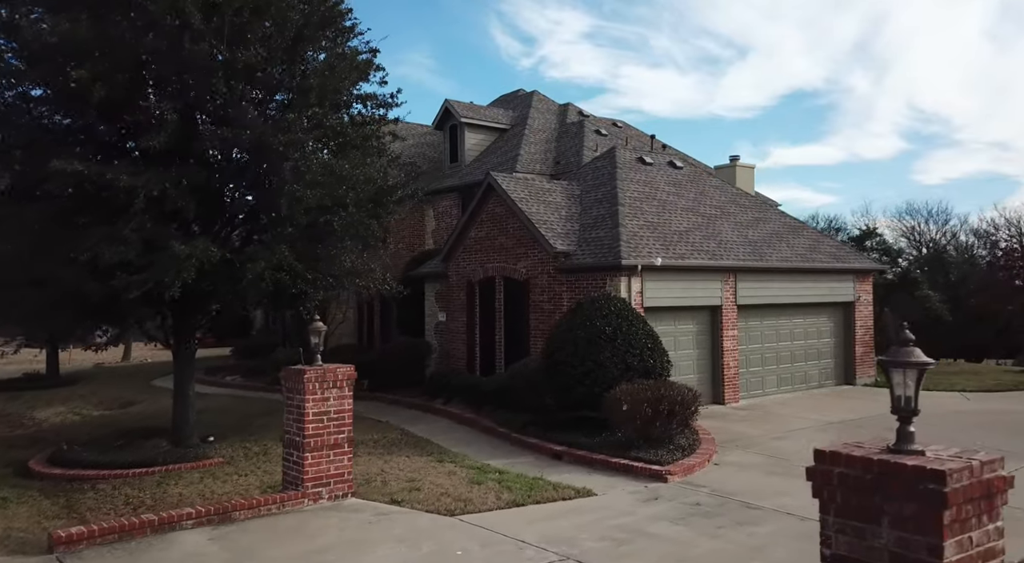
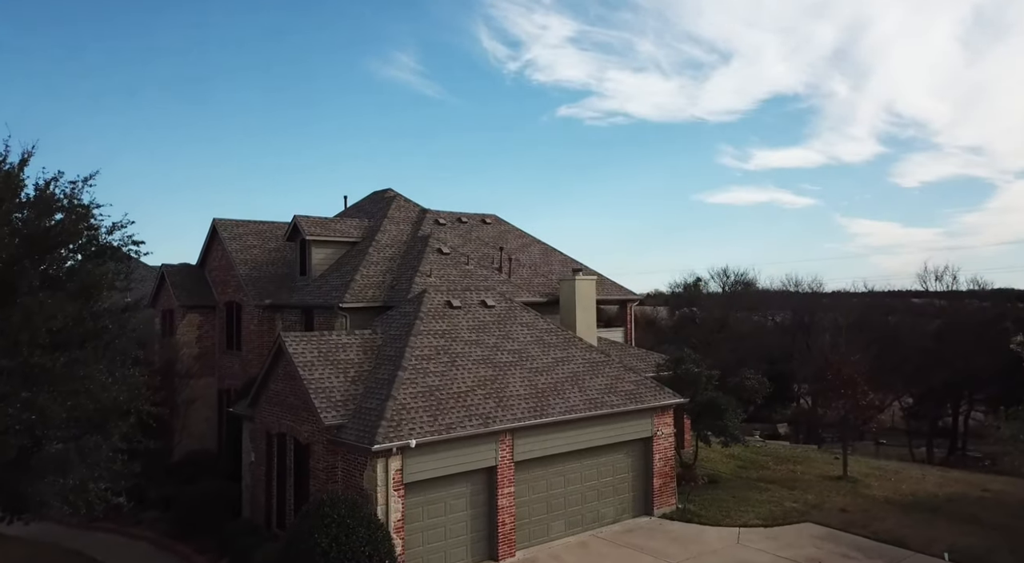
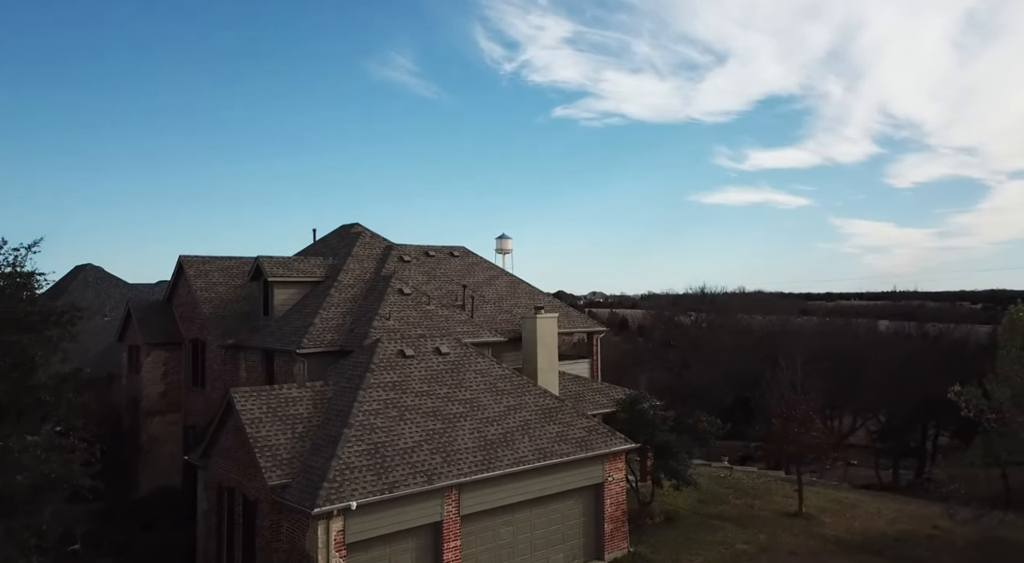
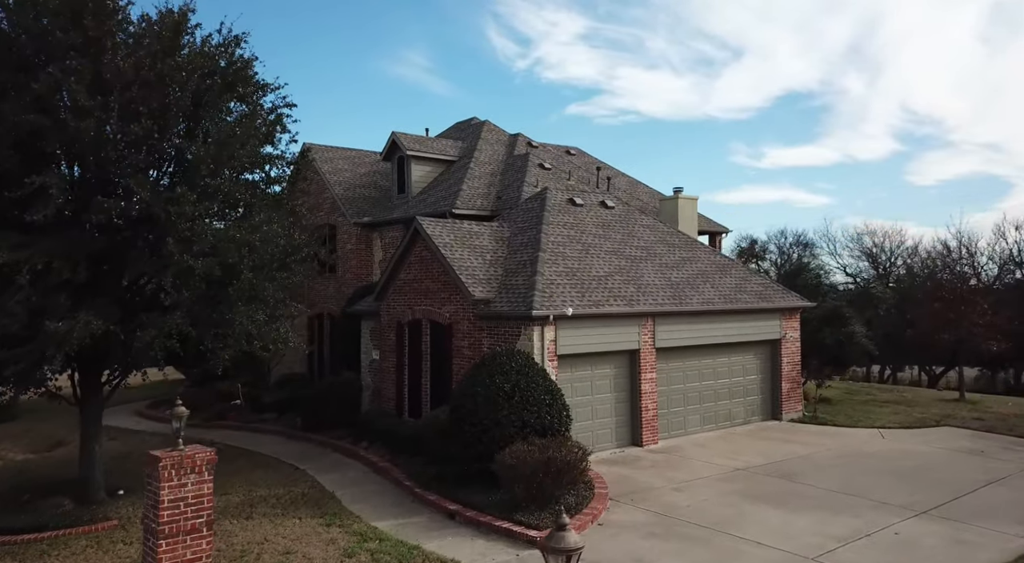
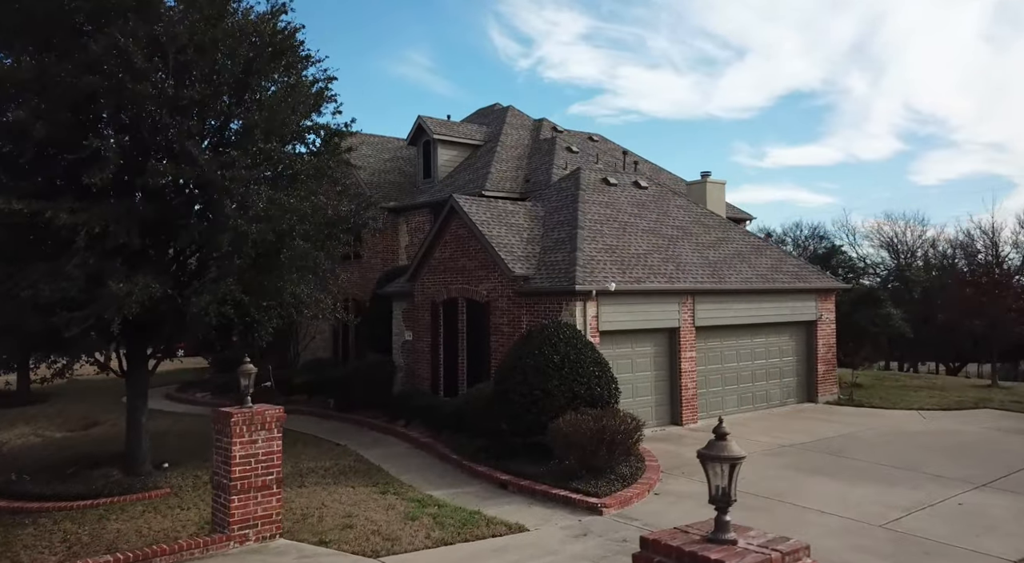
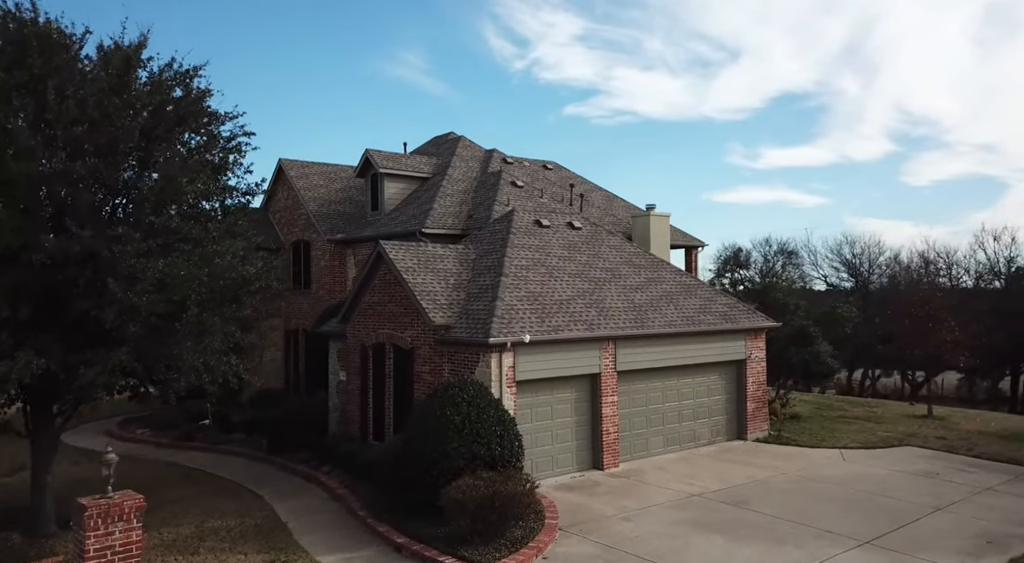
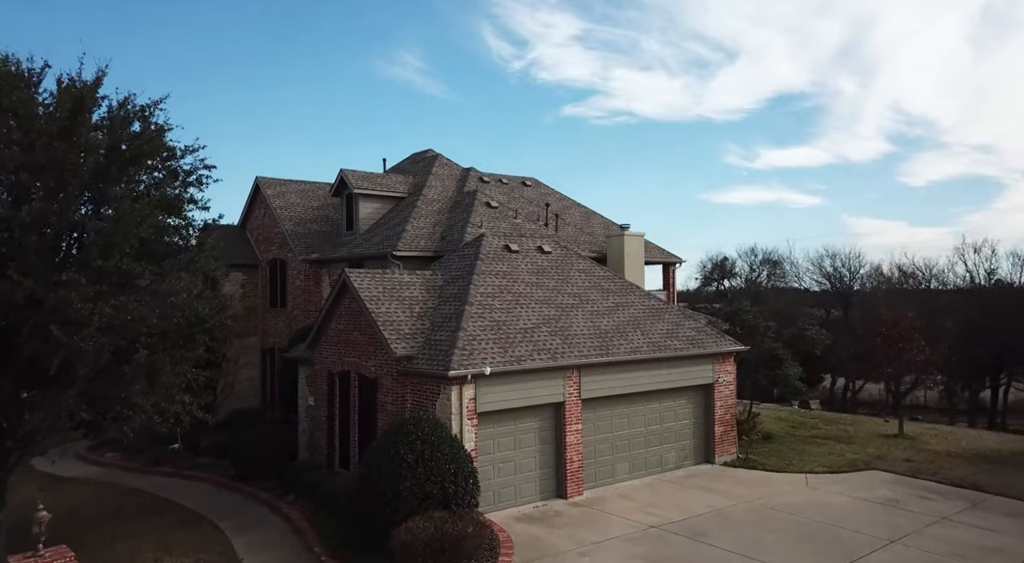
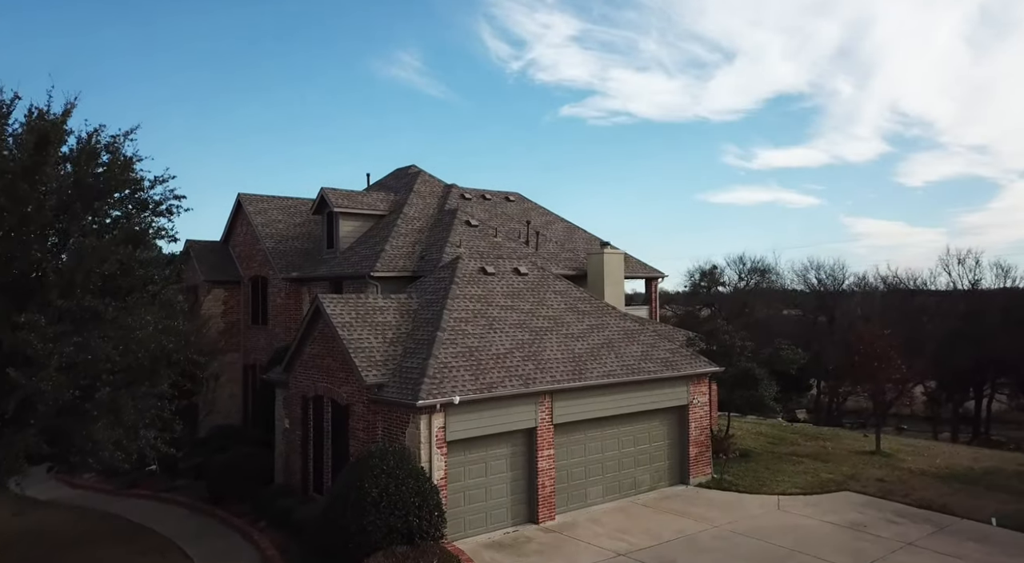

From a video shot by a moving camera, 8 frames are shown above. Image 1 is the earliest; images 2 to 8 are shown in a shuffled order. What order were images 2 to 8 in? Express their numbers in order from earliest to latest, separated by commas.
5, 4, 6, 7, 8, 2, 3
